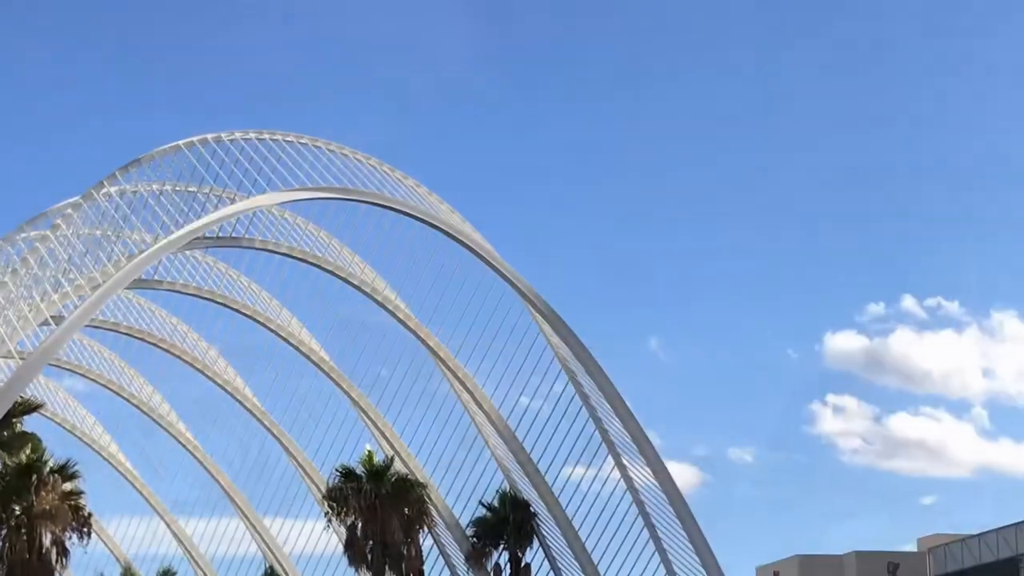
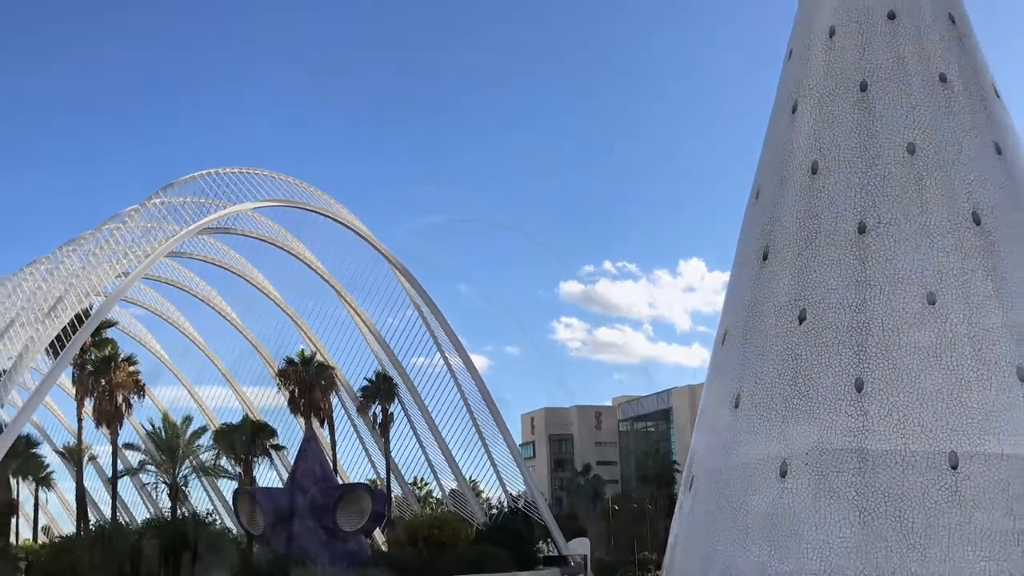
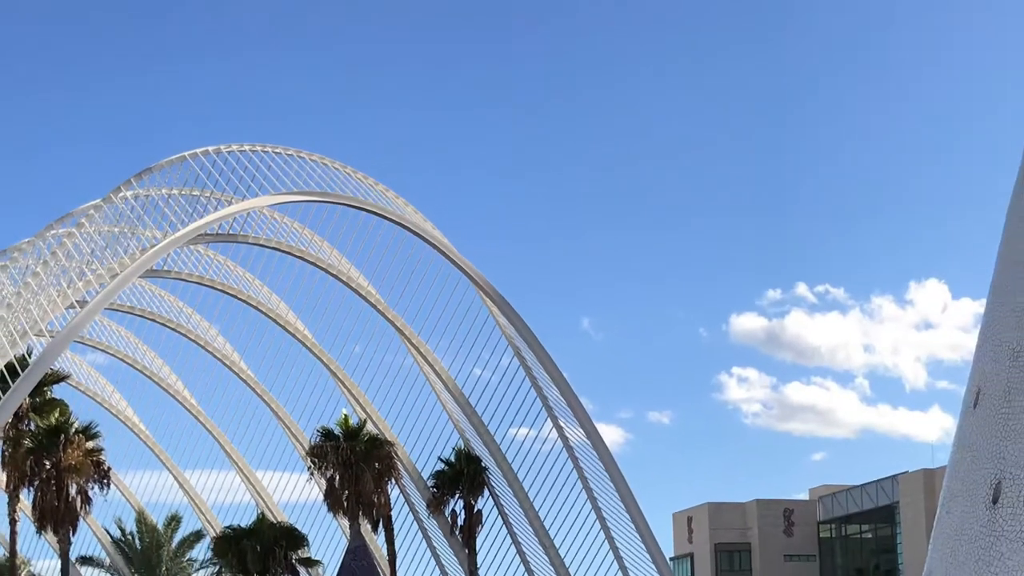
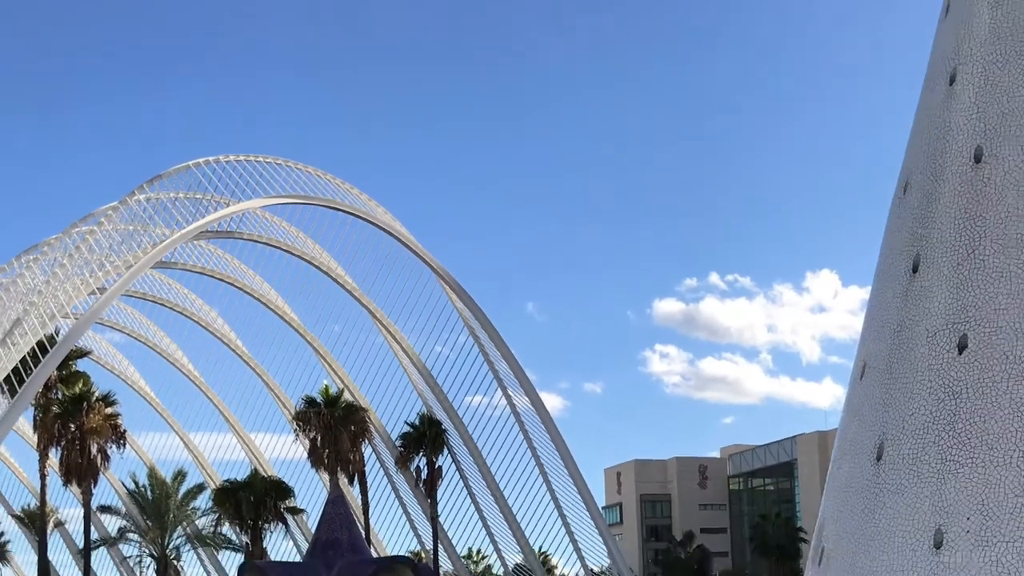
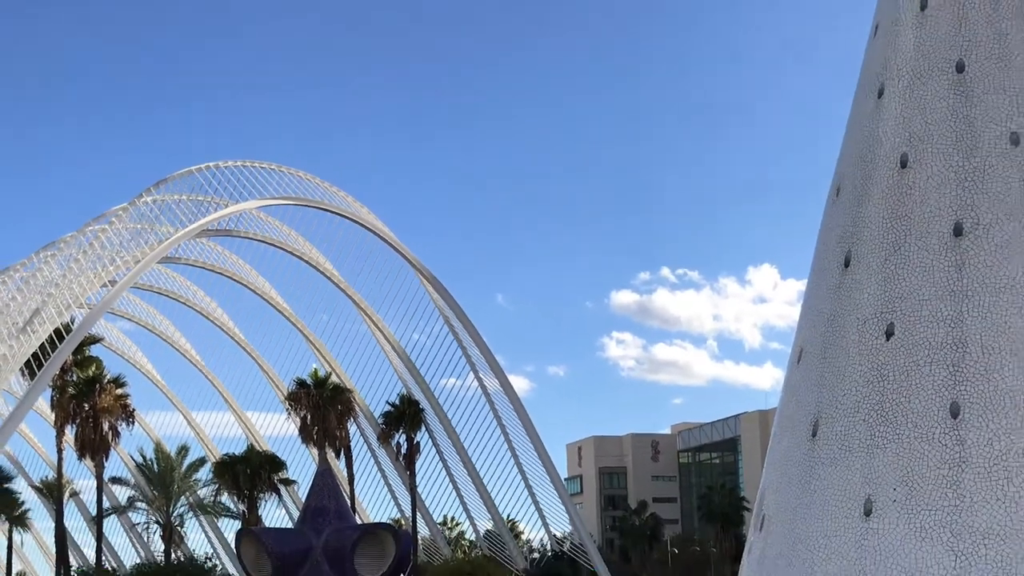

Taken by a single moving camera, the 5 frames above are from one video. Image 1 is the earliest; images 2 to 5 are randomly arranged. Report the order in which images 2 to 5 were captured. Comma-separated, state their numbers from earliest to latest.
3, 4, 5, 2
